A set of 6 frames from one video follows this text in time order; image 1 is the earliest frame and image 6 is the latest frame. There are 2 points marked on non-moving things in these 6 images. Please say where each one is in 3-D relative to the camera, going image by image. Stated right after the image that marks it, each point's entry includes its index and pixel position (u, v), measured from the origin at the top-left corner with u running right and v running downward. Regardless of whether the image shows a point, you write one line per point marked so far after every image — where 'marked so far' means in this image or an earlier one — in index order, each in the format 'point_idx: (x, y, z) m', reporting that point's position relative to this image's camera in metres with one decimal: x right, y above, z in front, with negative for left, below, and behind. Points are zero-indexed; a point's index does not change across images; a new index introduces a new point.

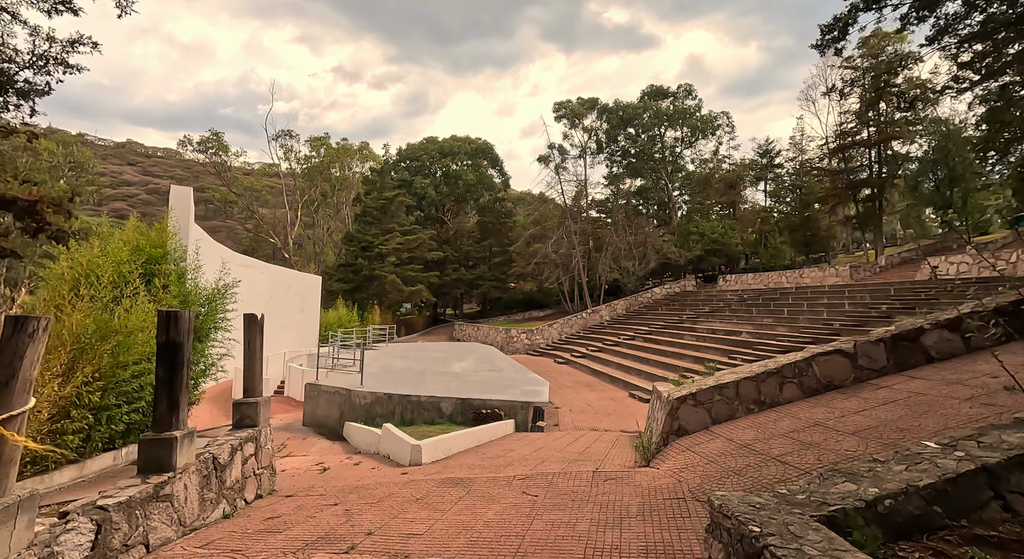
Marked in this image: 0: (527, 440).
0: (+0.2, -2.0, +6.9) m
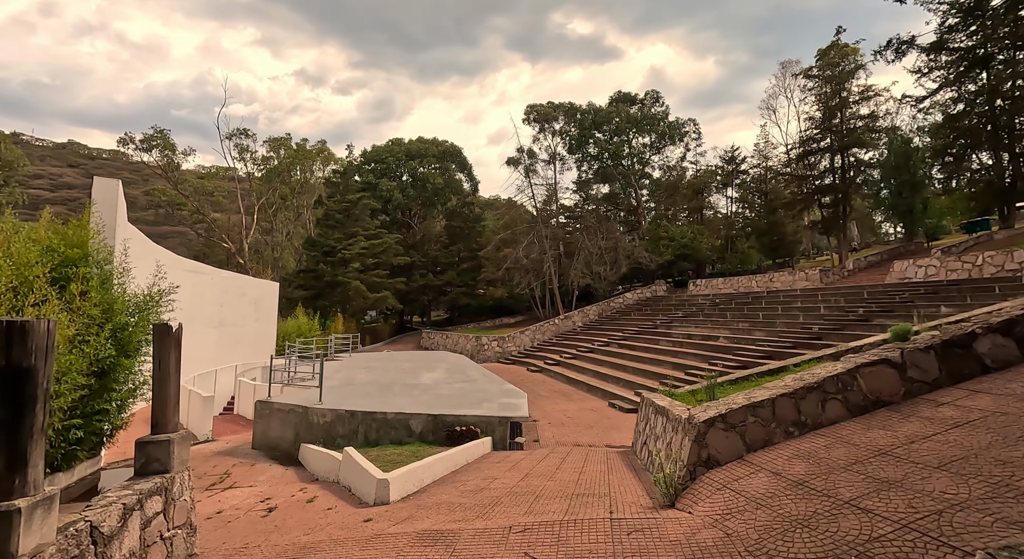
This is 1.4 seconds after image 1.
0: (0.0, -2.0, +6.2) m
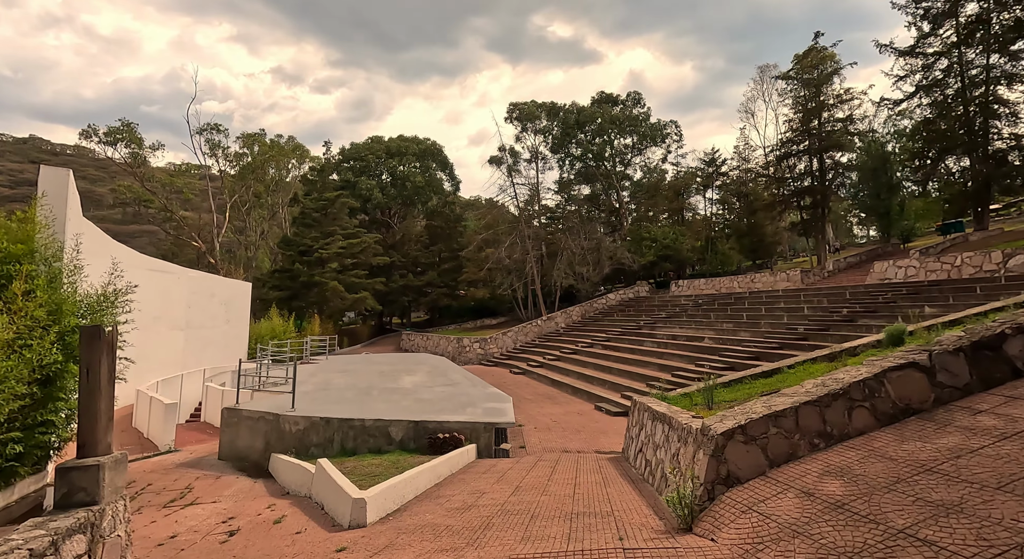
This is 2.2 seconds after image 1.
0: (-0.2, -2.0, +5.8) m
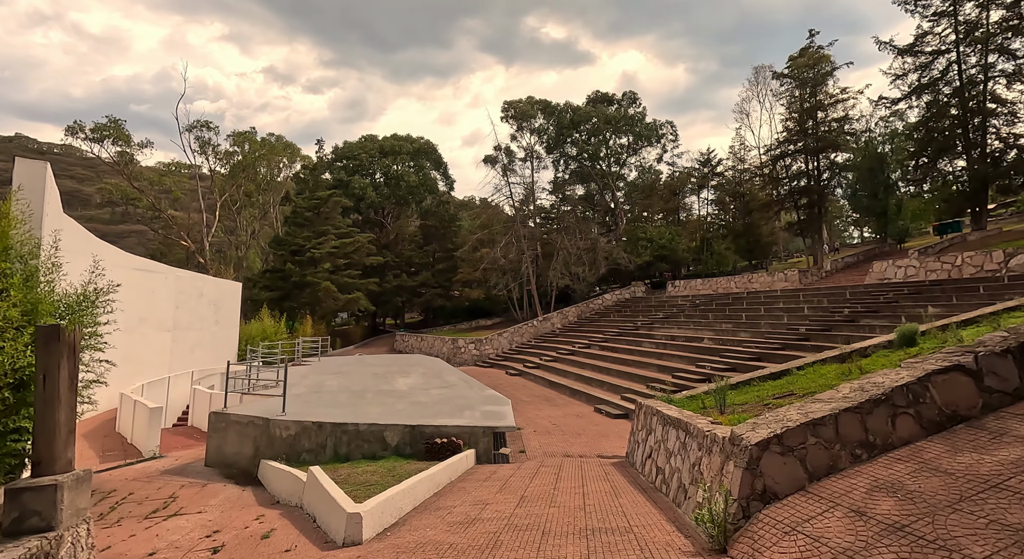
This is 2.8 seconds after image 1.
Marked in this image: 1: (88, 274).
0: (-0.2, -2.0, +5.5) m
1: (-7.0, +0.1, +9.5) m
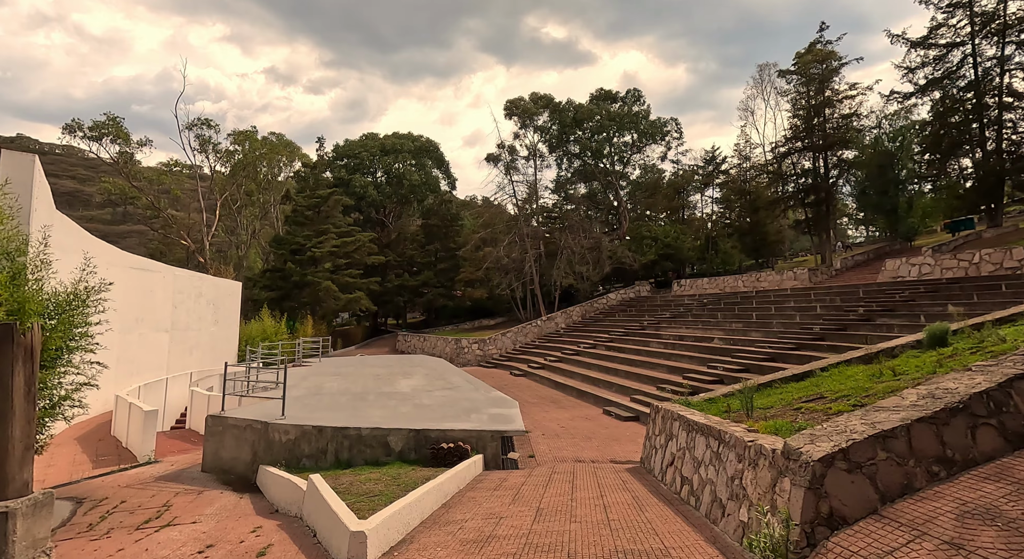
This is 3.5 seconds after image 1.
0: (0.0, -1.9, +5.2) m
1: (-6.9, +0.1, +9.2) m
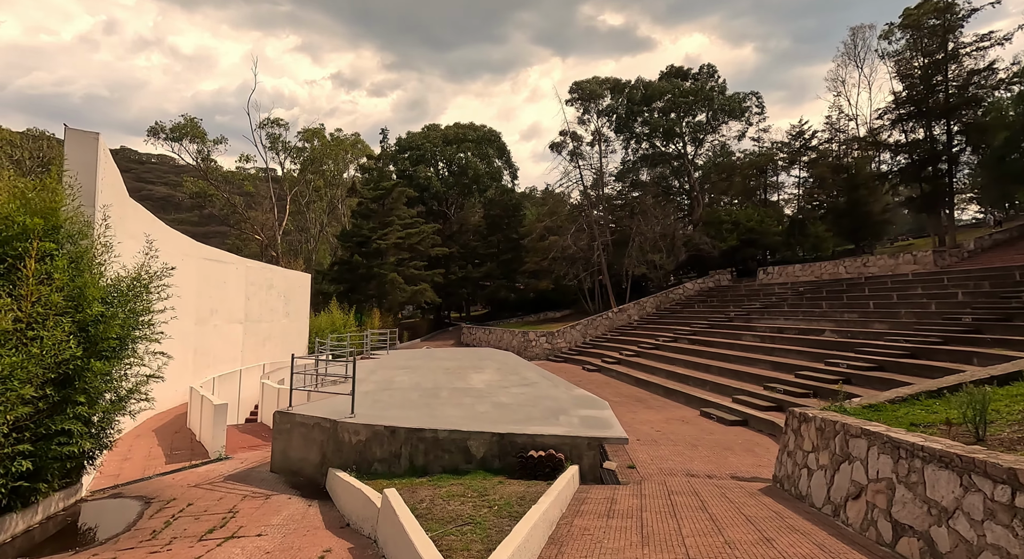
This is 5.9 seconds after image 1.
0: (+0.9, -1.8, +4.0) m
1: (-5.6, +0.3, +8.7) m
